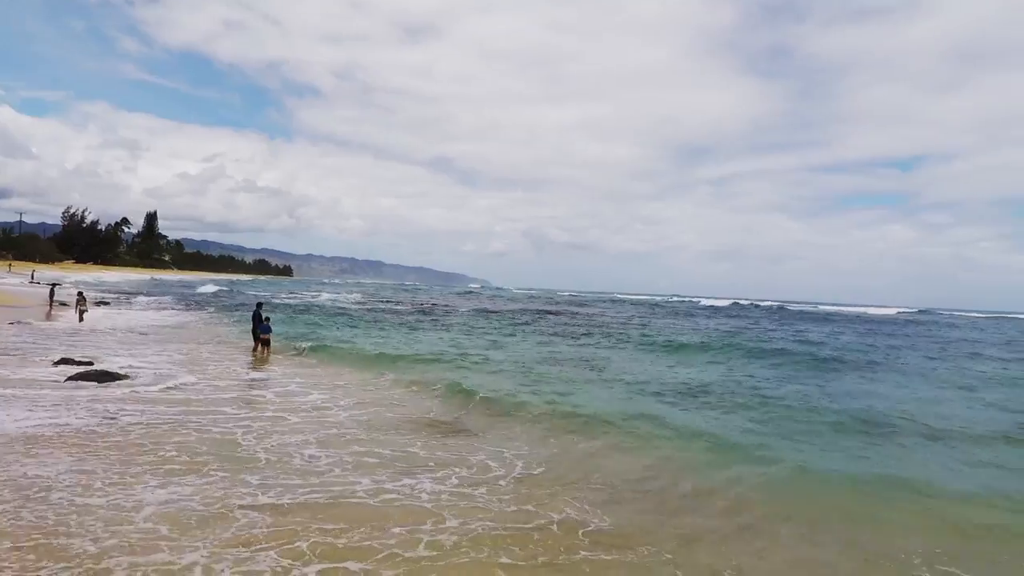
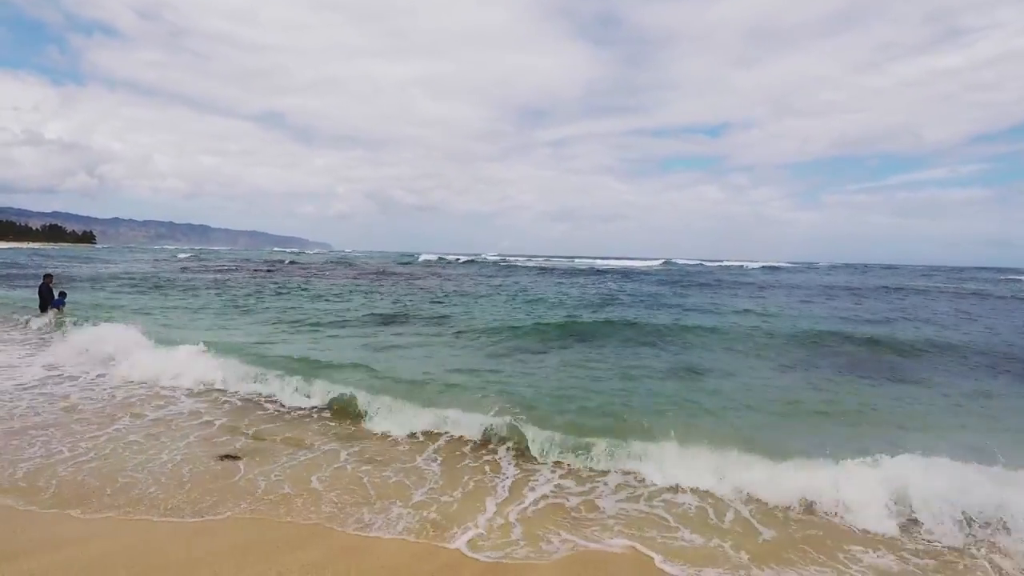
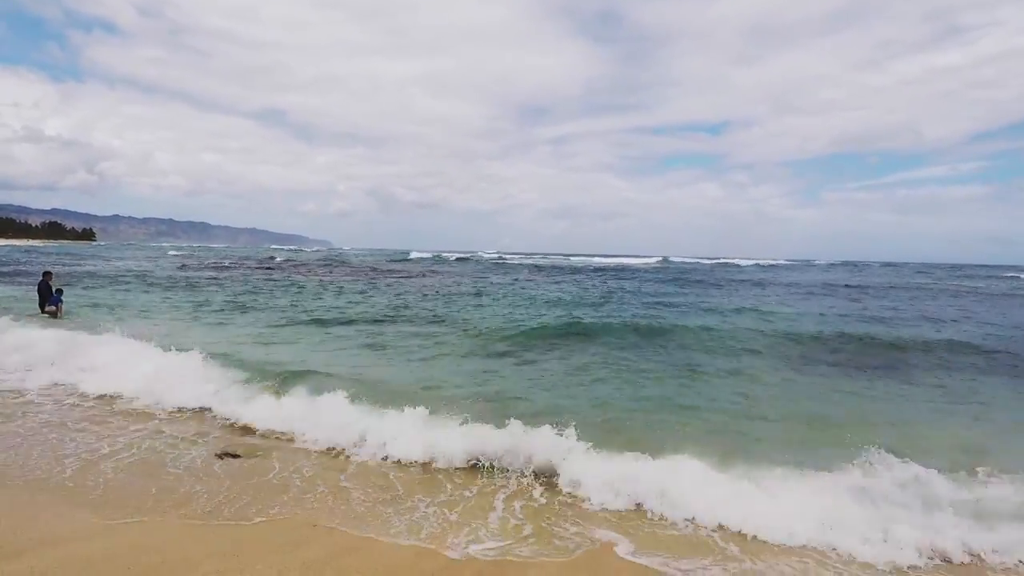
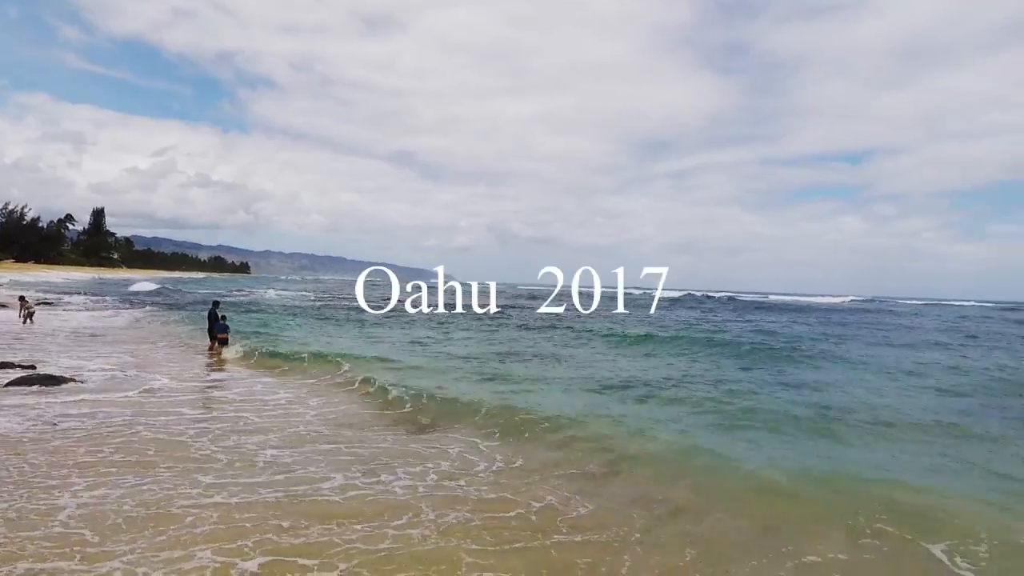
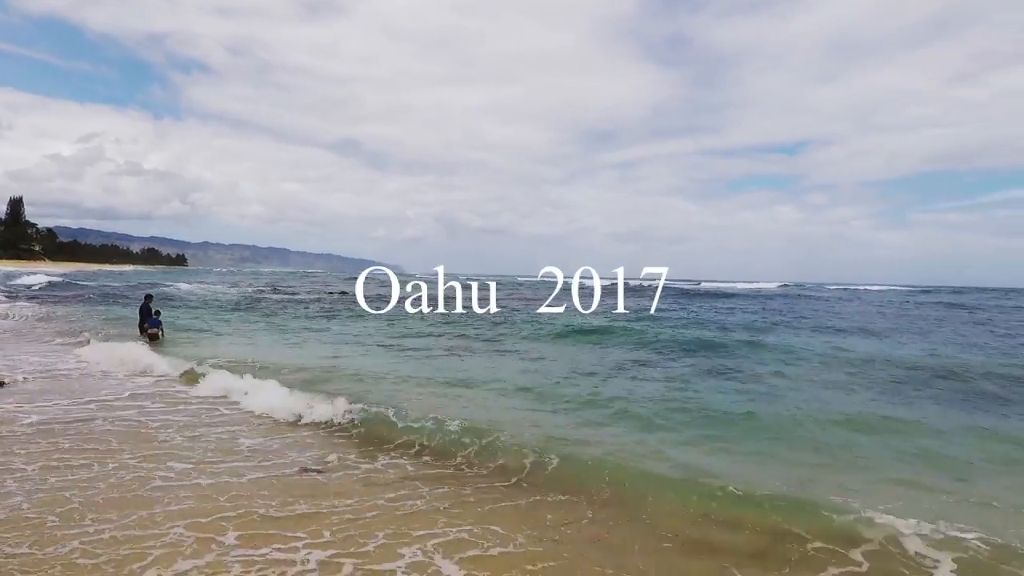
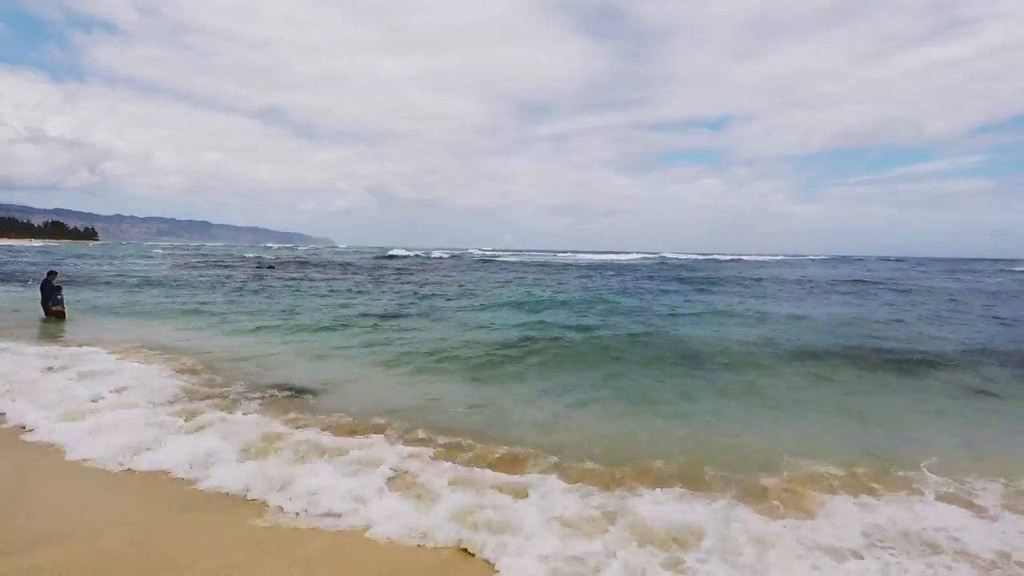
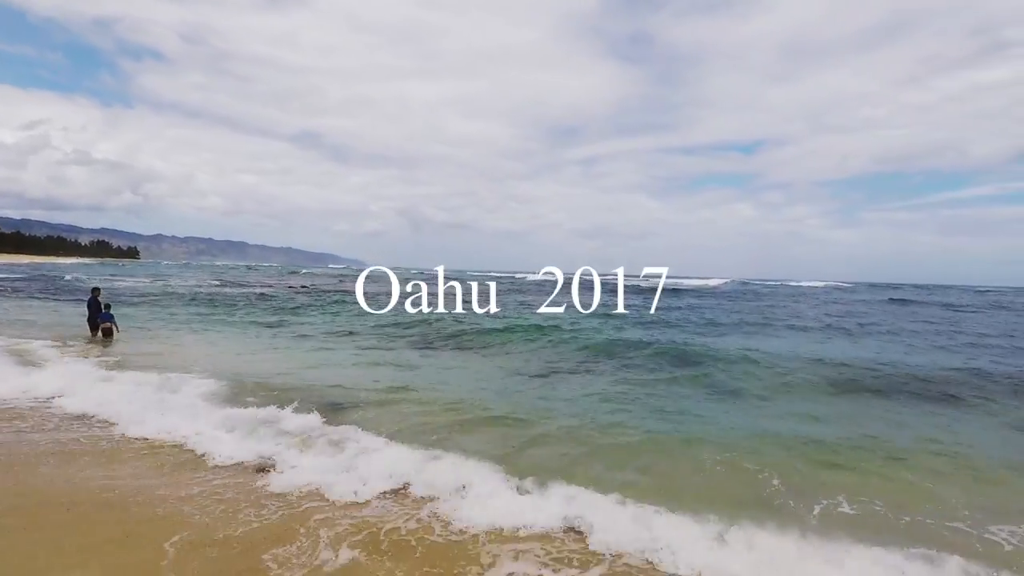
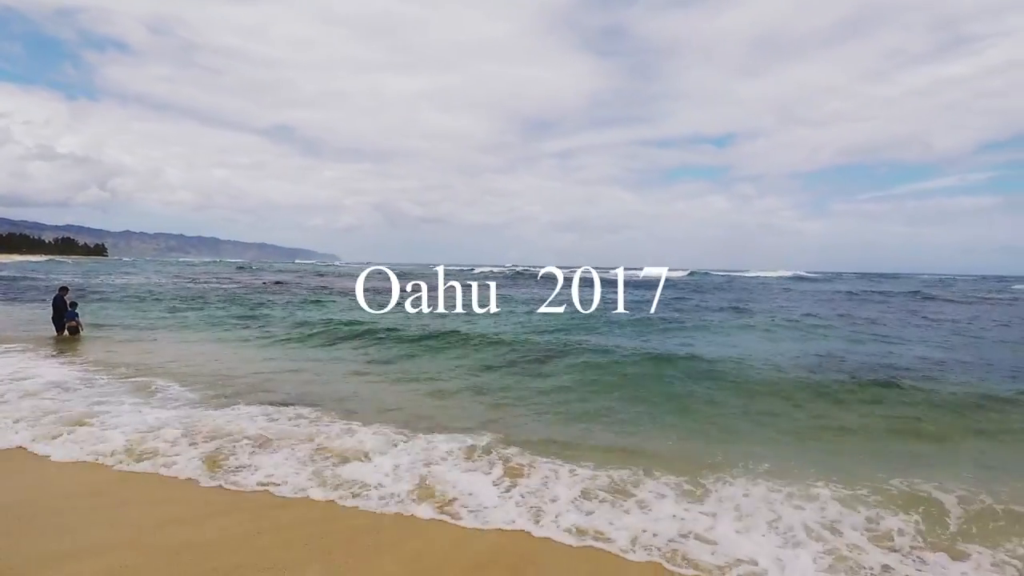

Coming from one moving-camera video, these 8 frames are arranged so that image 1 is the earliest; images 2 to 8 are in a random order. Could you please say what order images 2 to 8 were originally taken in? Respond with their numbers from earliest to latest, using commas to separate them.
4, 5, 7, 8, 2, 3, 6
